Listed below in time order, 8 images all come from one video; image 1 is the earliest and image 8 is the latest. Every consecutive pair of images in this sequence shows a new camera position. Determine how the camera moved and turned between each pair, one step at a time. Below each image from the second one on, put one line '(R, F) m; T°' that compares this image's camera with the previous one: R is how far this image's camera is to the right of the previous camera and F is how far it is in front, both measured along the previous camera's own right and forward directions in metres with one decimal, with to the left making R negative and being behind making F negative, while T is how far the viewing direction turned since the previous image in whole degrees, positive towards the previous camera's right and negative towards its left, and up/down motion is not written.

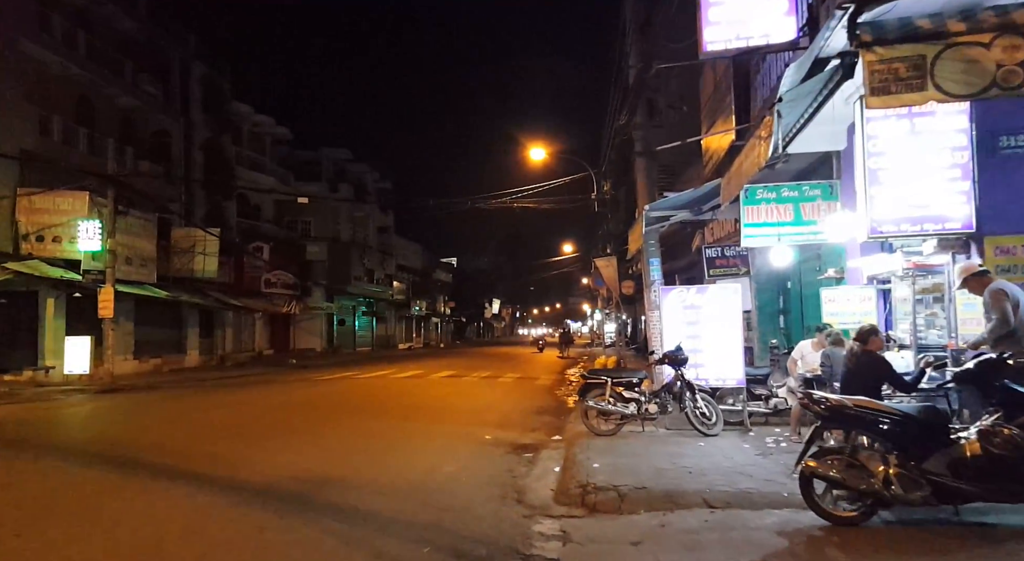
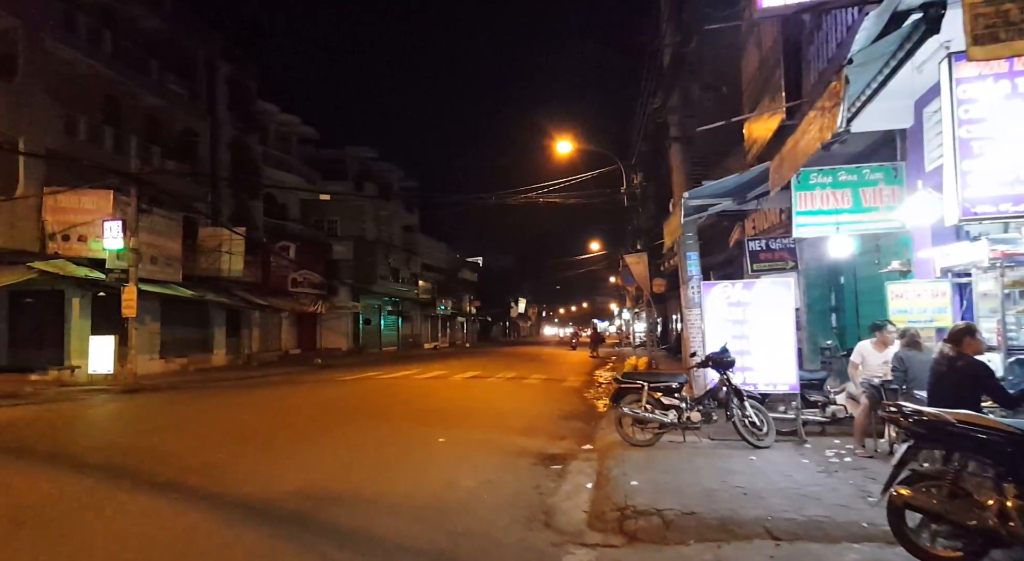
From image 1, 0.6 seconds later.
(0.0, +0.8) m; -3°
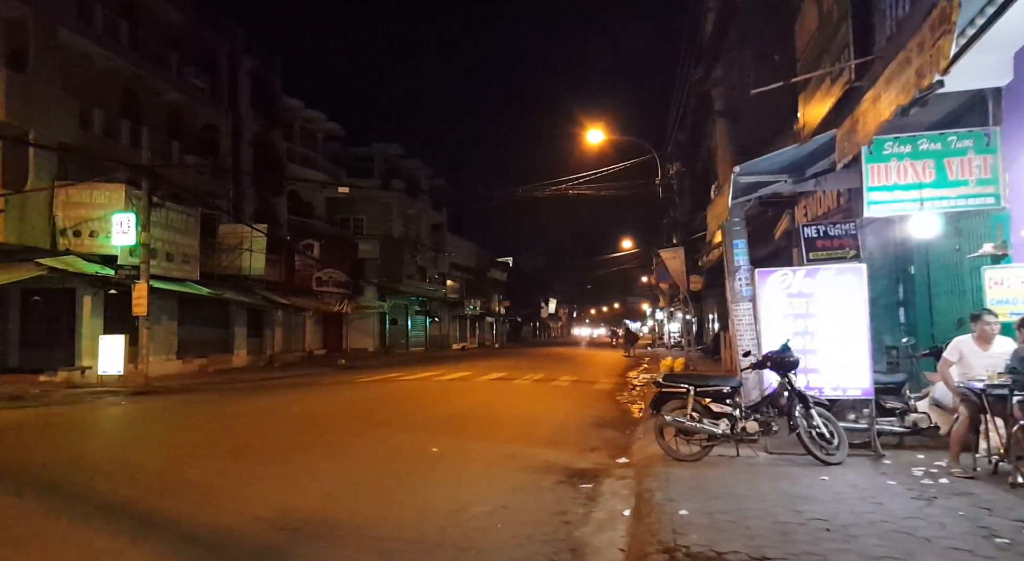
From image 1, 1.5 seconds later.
(+0.1, +1.1) m; -3°
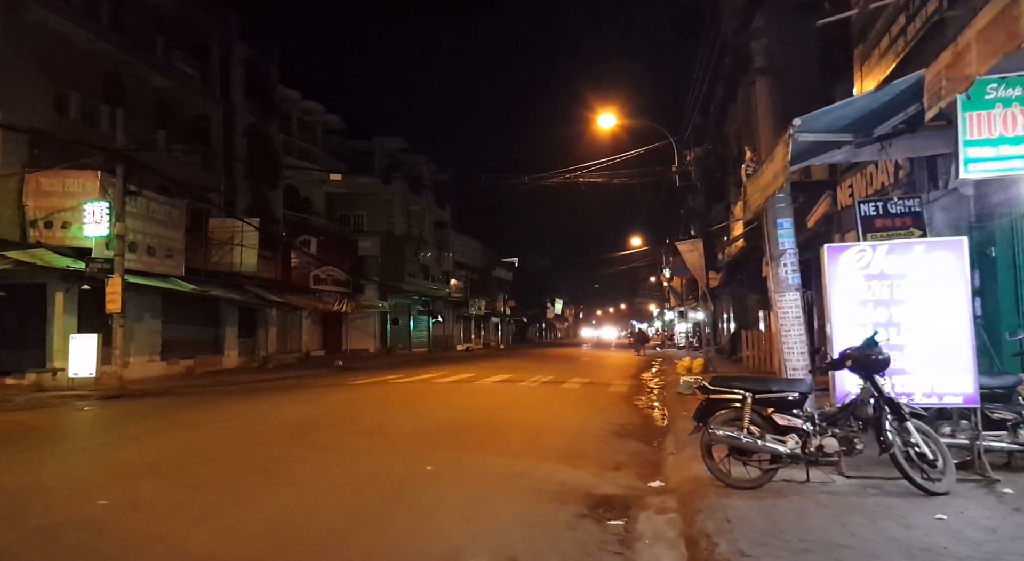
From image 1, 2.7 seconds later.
(0.0, +1.5) m; -1°
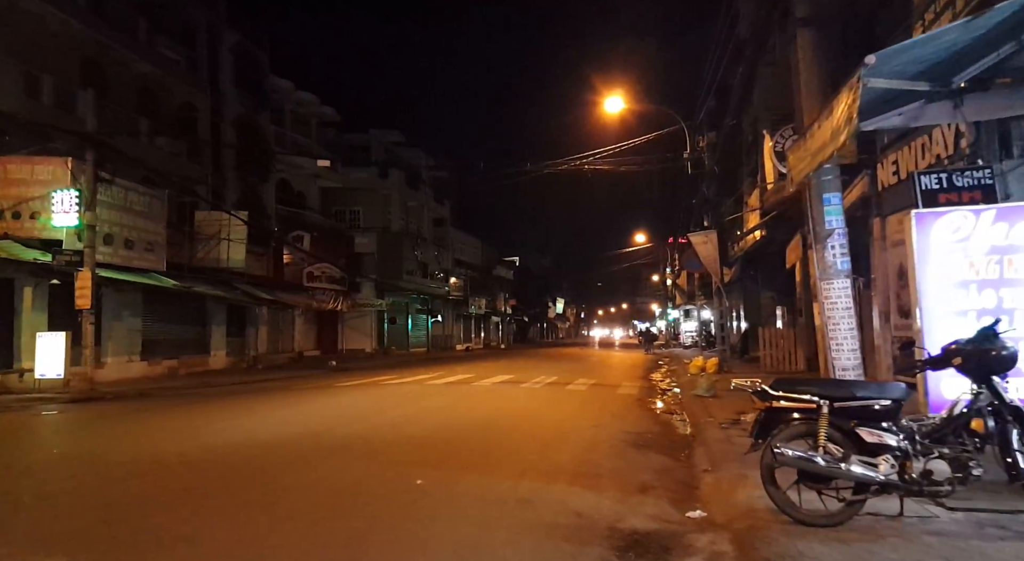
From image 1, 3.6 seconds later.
(0.0, +1.3) m; 0°
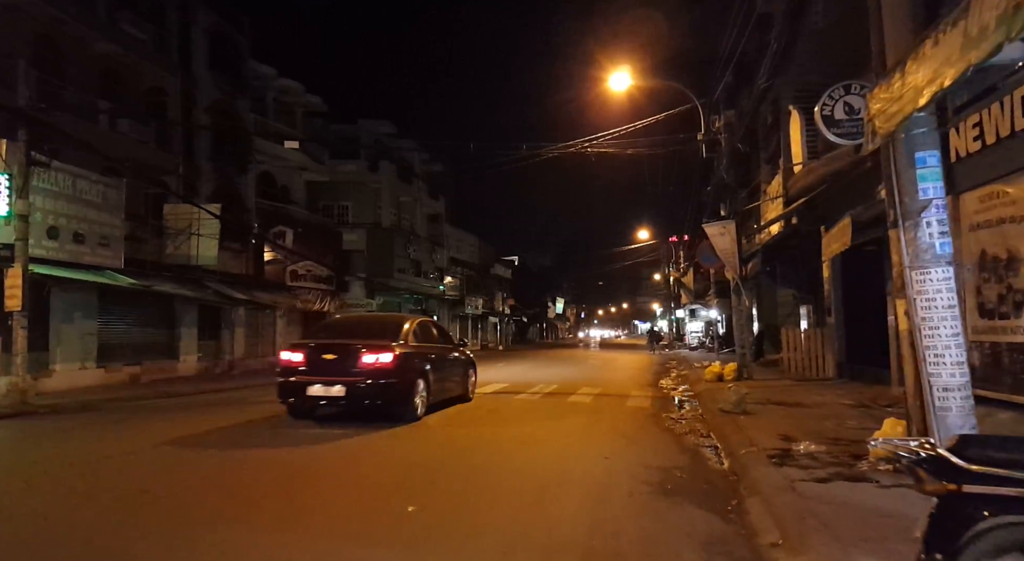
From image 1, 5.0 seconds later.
(+0.1, +2.0) m; 0°
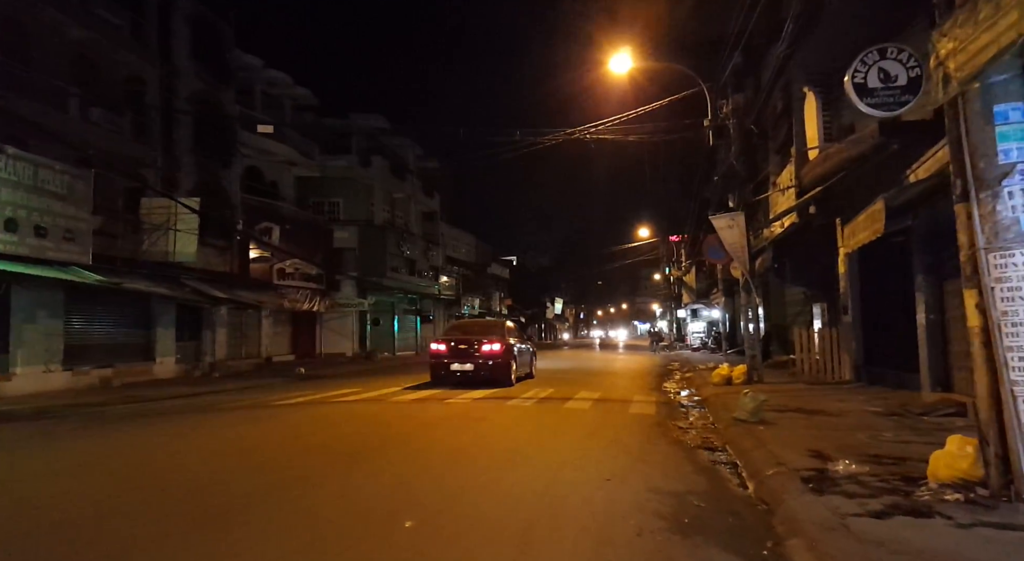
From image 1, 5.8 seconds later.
(+0.2, +1.2) m; 0°
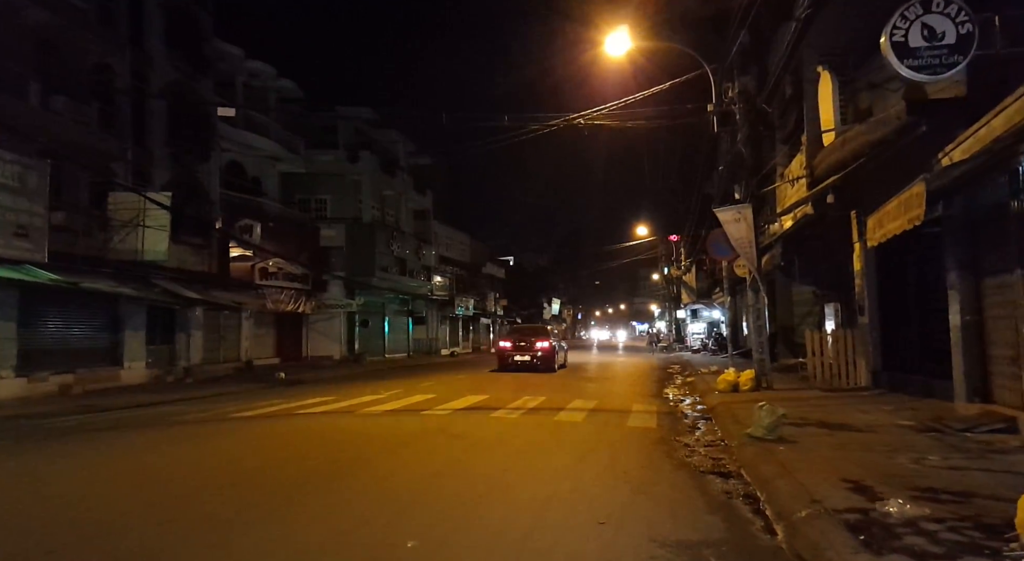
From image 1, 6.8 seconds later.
(+0.2, +1.3) m; 0°
